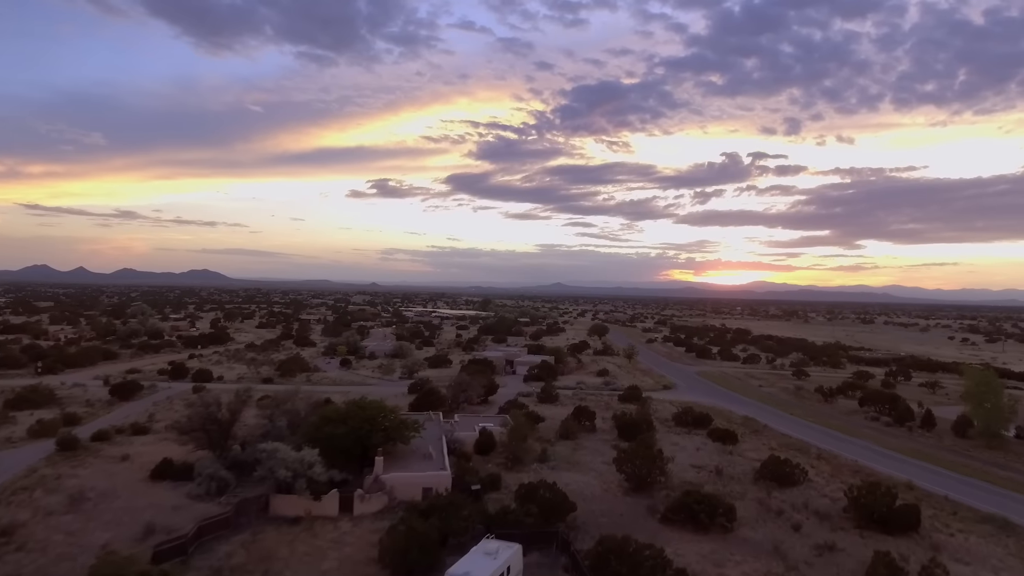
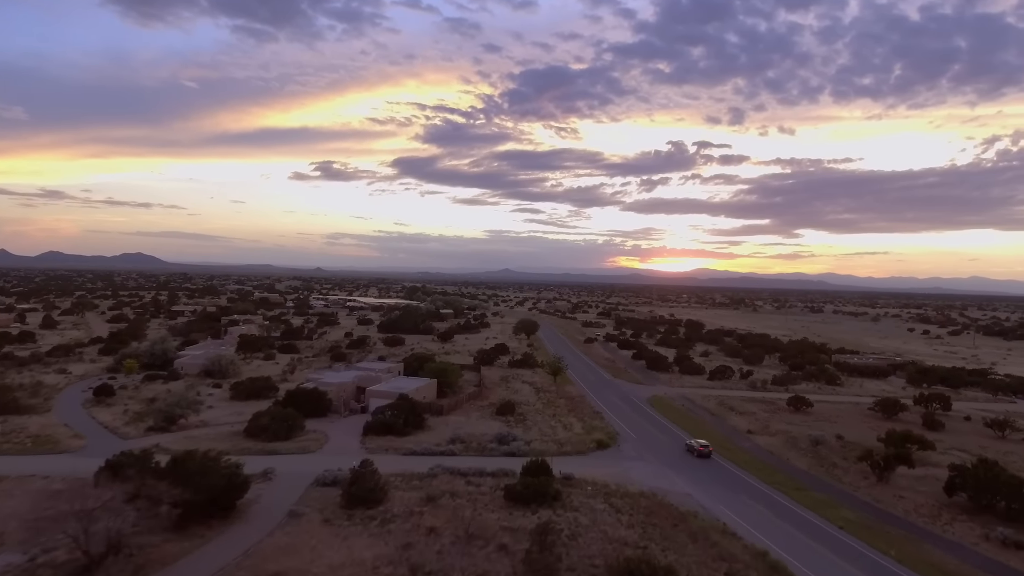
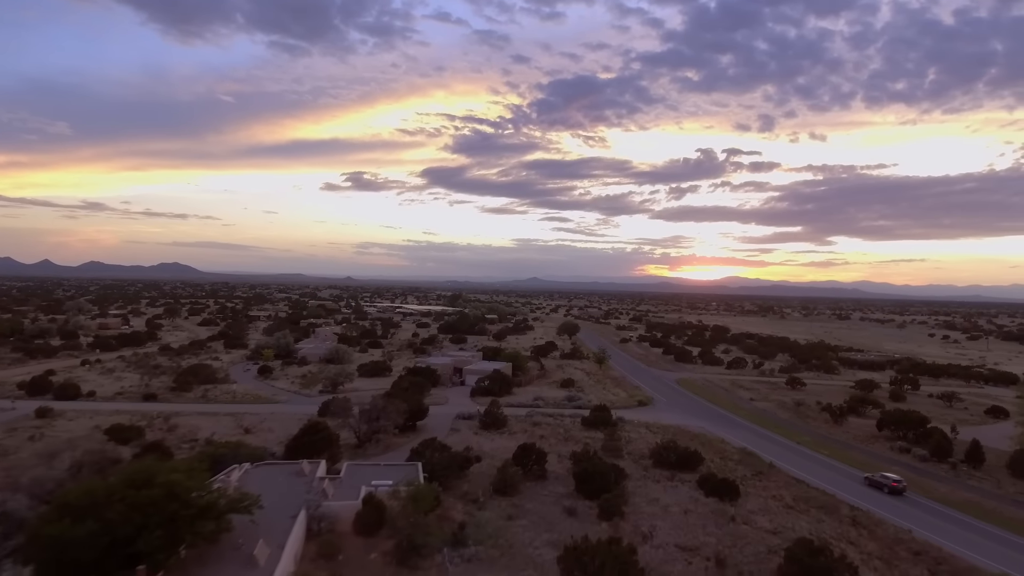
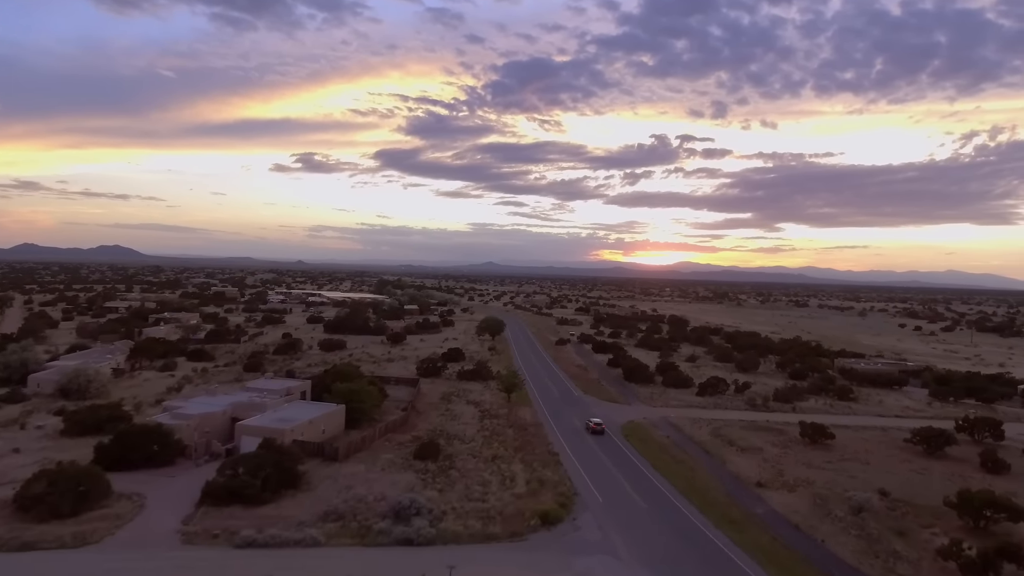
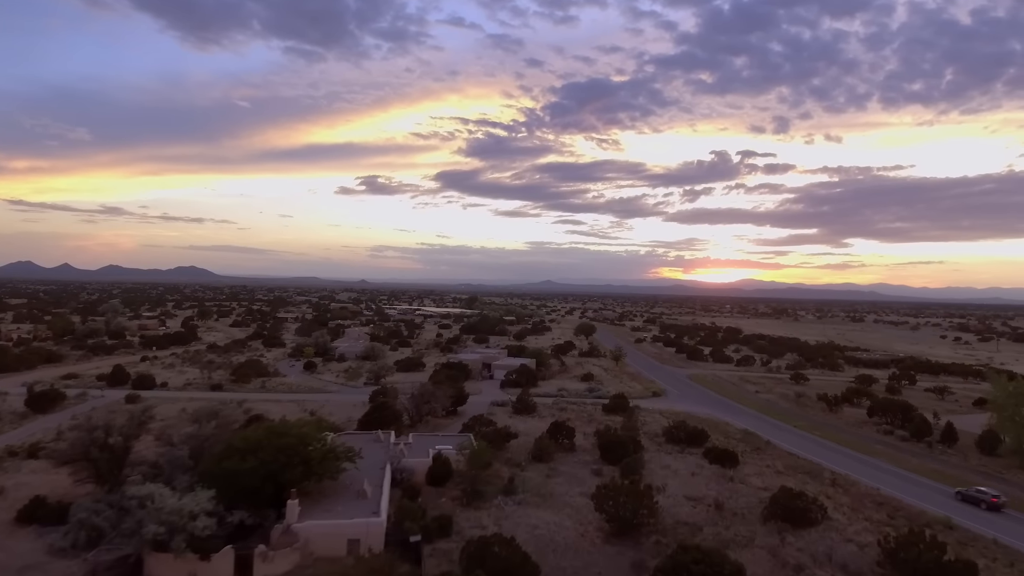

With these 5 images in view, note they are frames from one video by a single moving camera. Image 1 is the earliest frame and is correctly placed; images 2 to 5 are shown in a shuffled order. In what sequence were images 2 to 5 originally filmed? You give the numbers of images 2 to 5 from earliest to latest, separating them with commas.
5, 3, 2, 4
